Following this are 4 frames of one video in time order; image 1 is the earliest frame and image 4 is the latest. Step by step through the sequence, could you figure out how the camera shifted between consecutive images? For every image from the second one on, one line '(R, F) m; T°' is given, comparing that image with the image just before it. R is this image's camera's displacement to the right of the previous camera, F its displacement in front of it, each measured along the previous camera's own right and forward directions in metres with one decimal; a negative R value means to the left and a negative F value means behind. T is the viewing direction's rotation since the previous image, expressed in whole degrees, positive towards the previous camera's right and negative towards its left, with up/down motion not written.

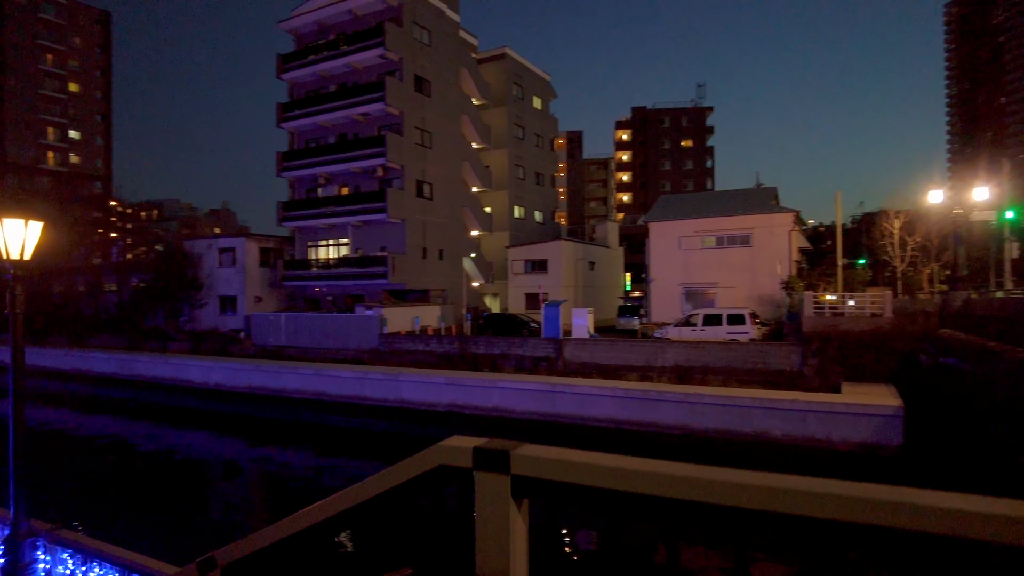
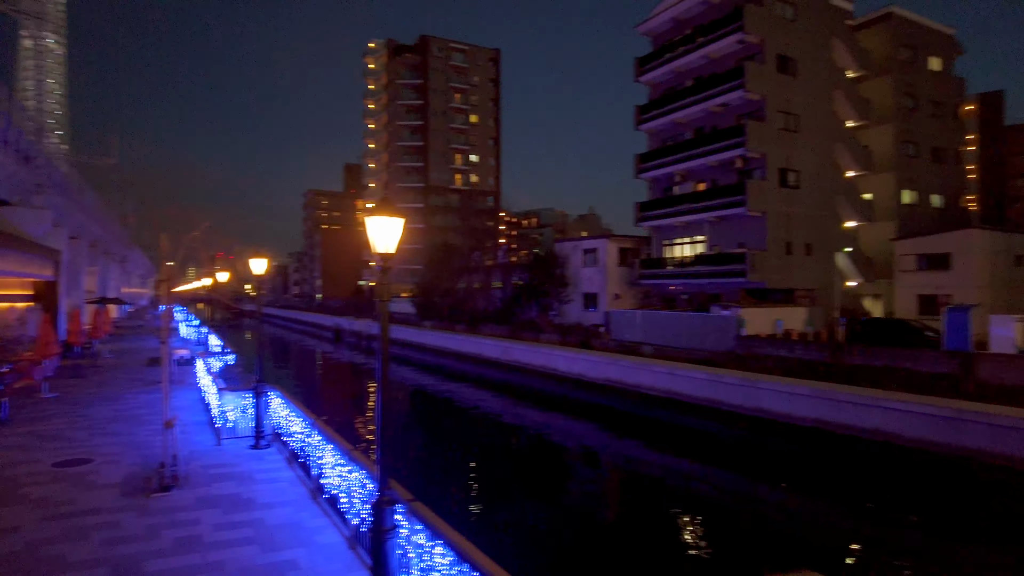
(0.0, +0.5) m; -31°
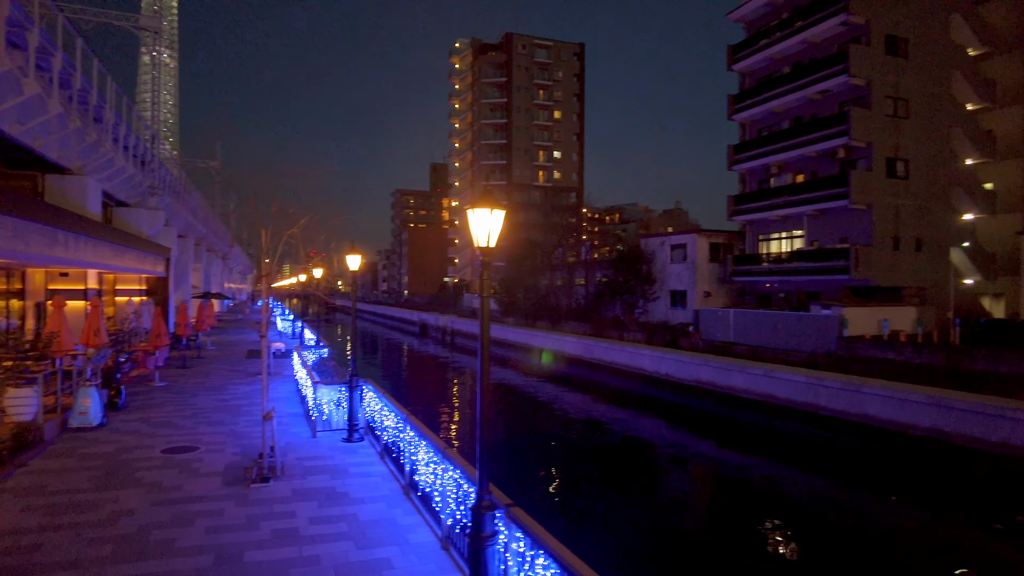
(-0.1, +0.2) m; -7°
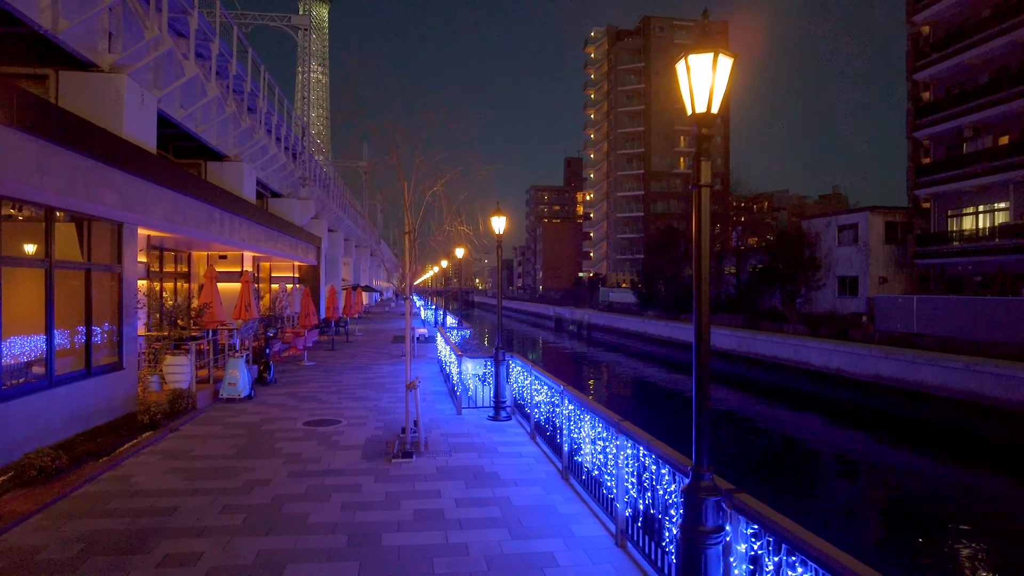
(-0.4, +1.2) m; -12°
